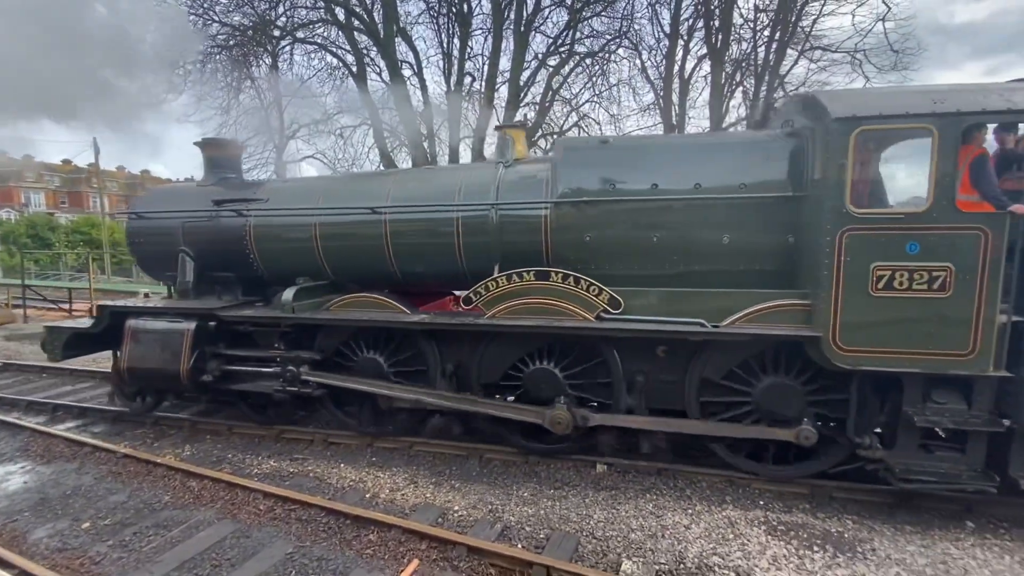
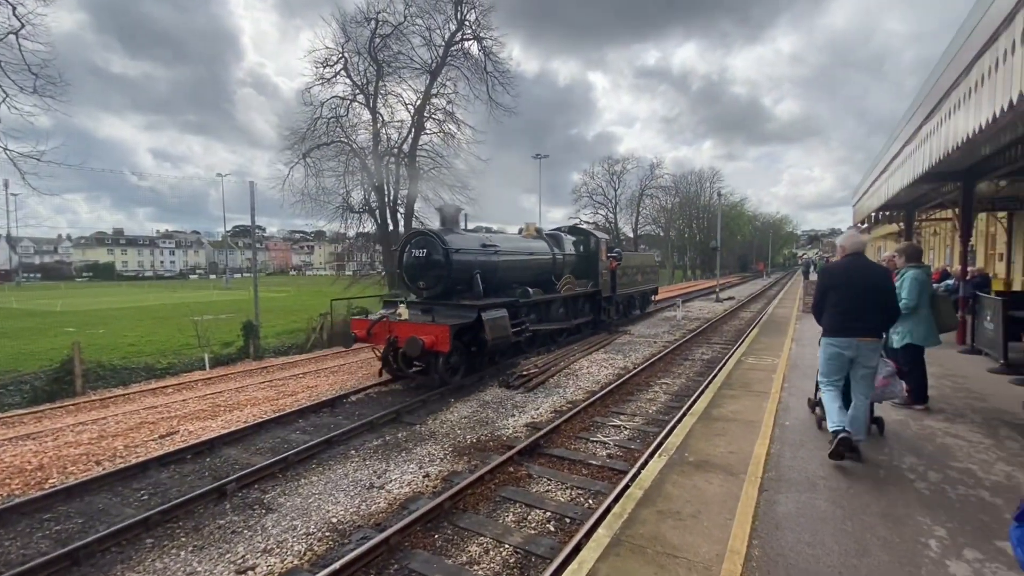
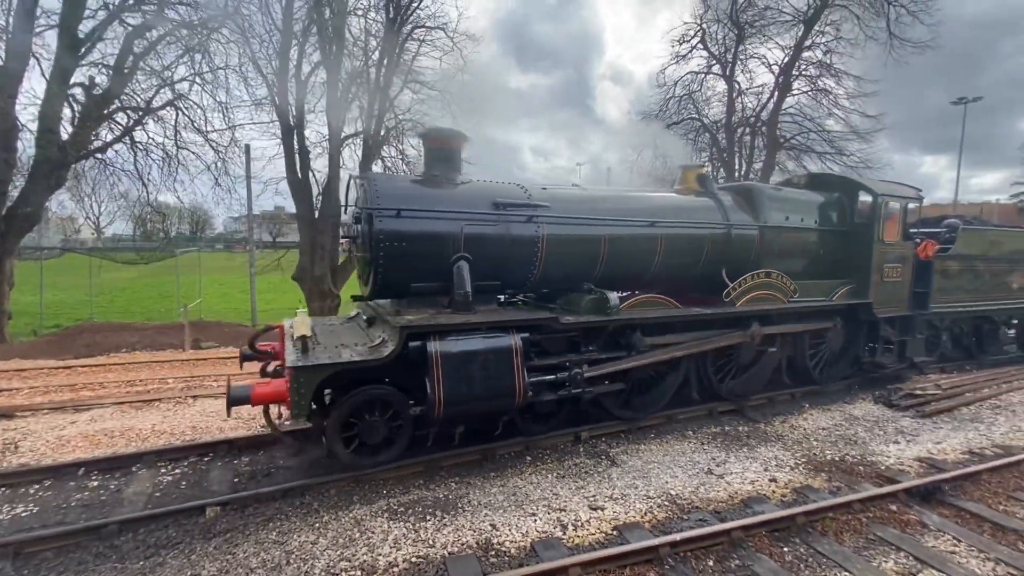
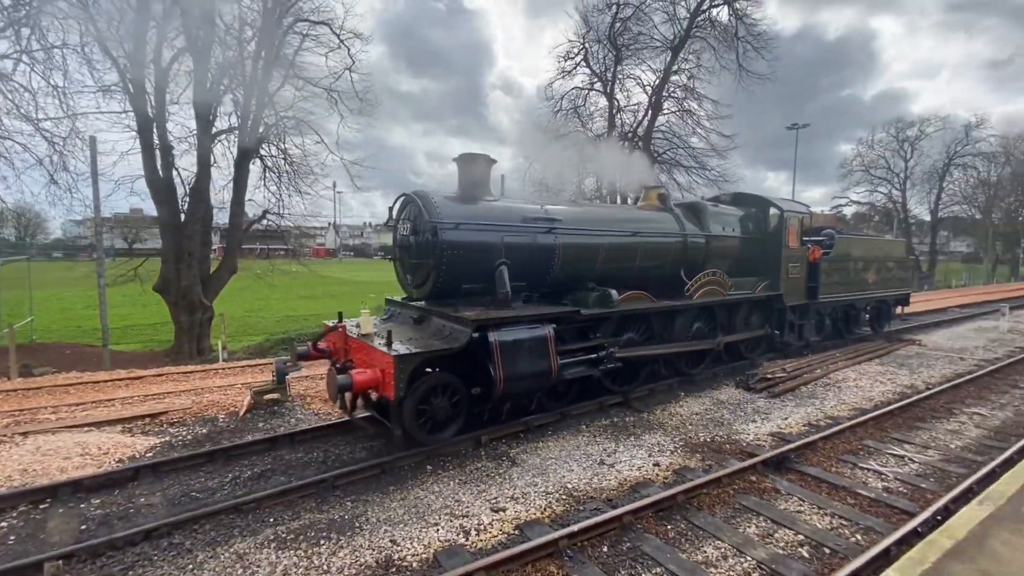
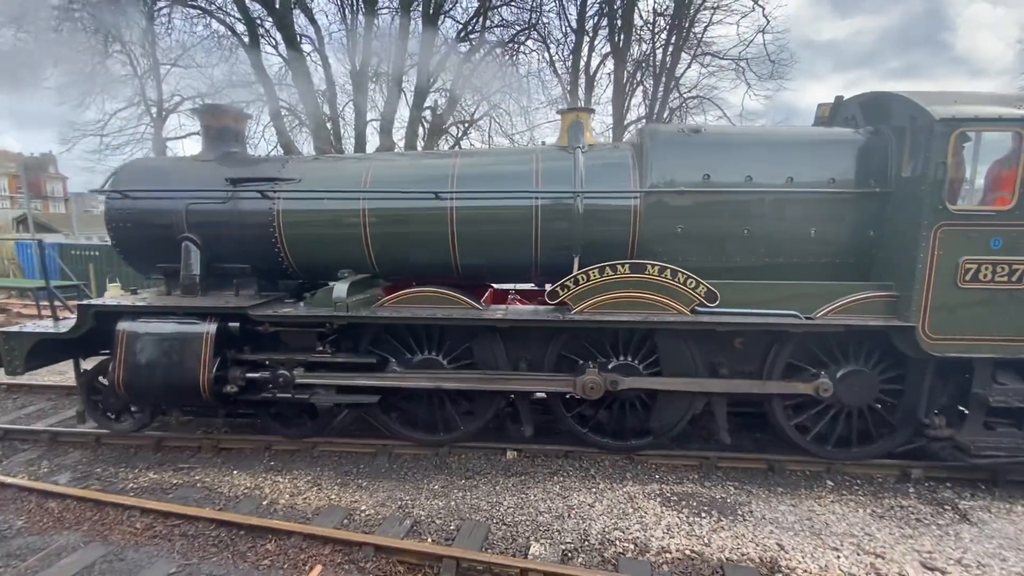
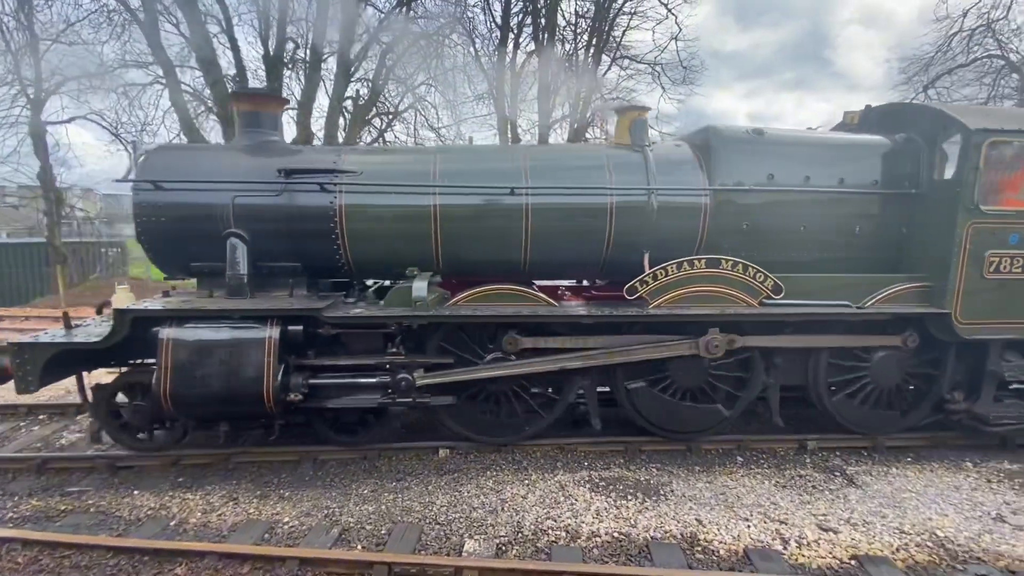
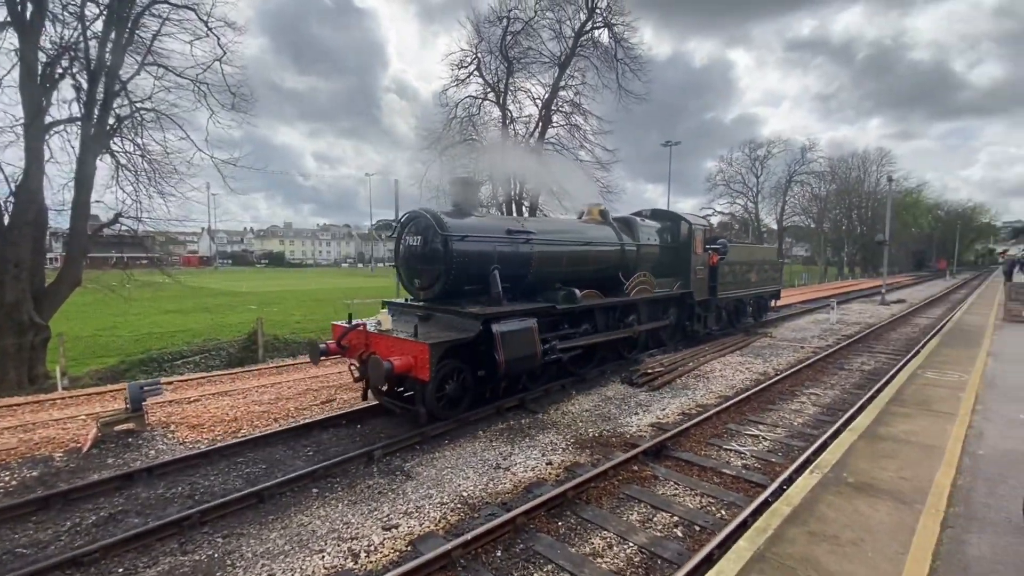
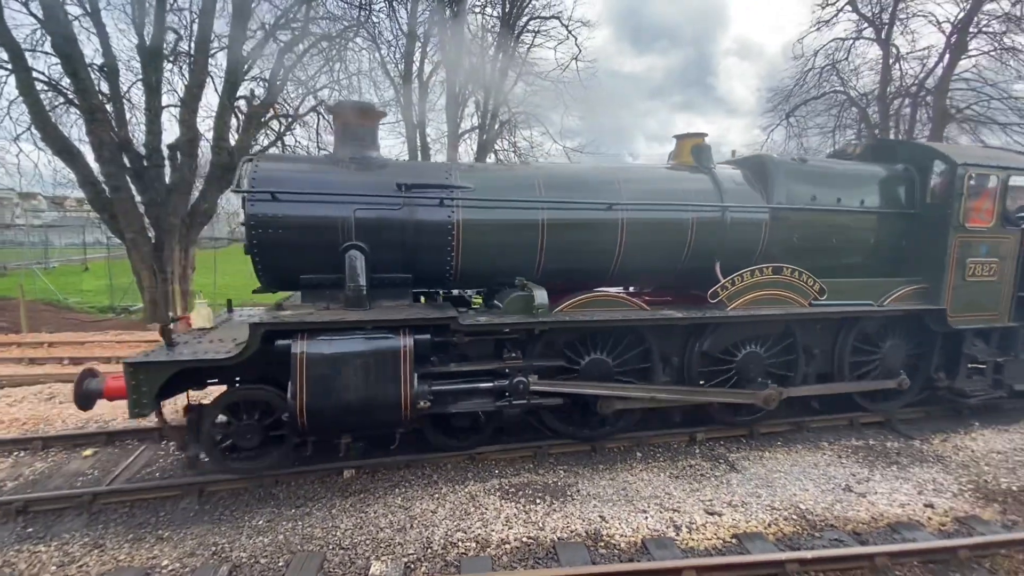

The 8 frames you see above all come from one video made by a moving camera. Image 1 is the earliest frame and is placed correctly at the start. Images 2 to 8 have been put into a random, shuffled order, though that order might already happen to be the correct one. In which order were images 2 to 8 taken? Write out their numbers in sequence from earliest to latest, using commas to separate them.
5, 6, 8, 3, 4, 7, 2
